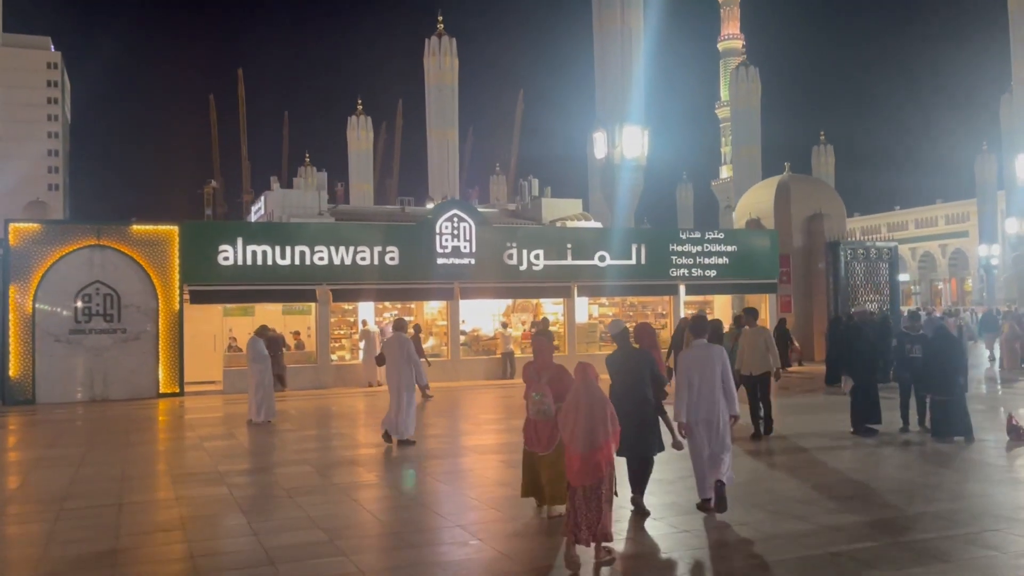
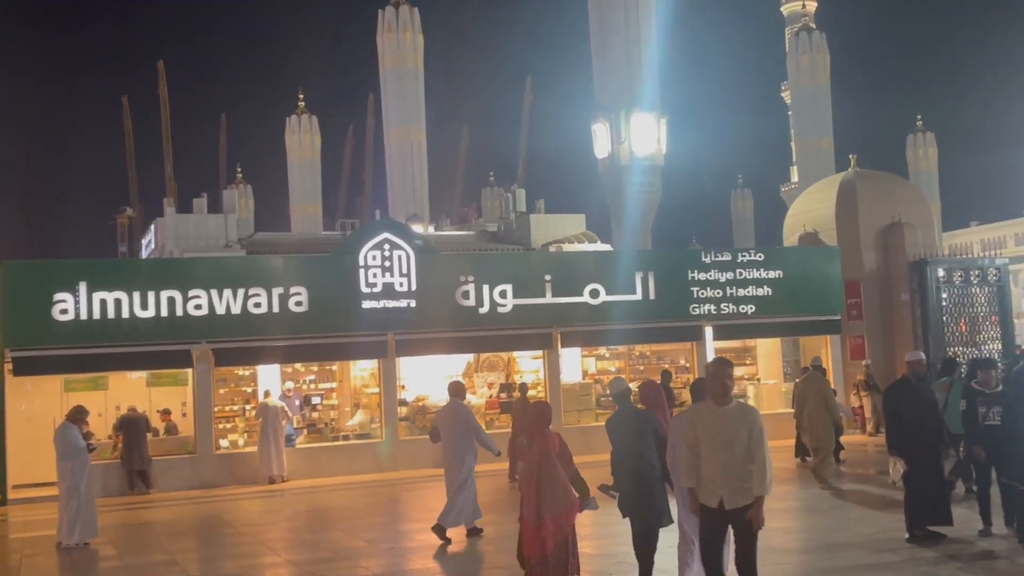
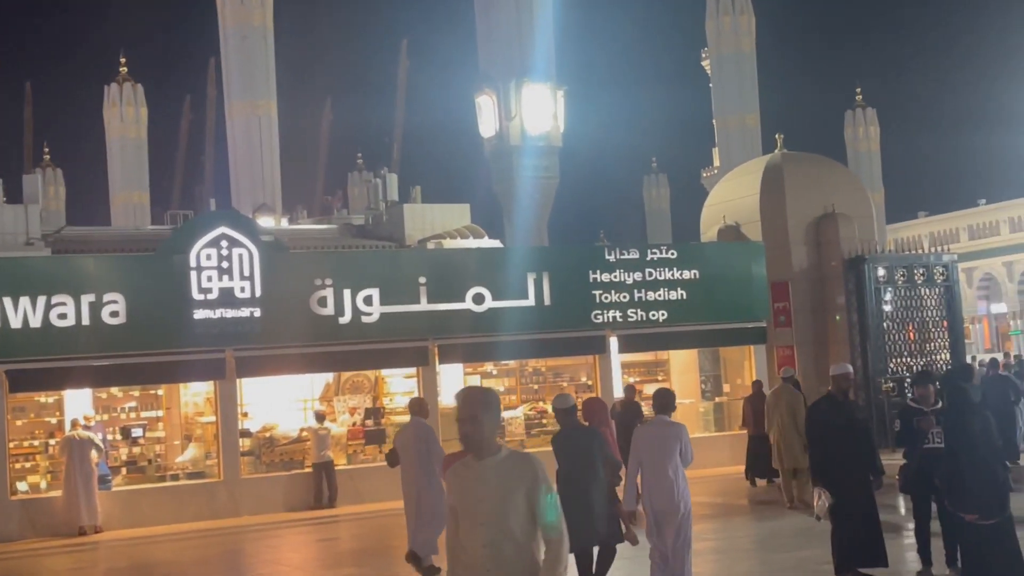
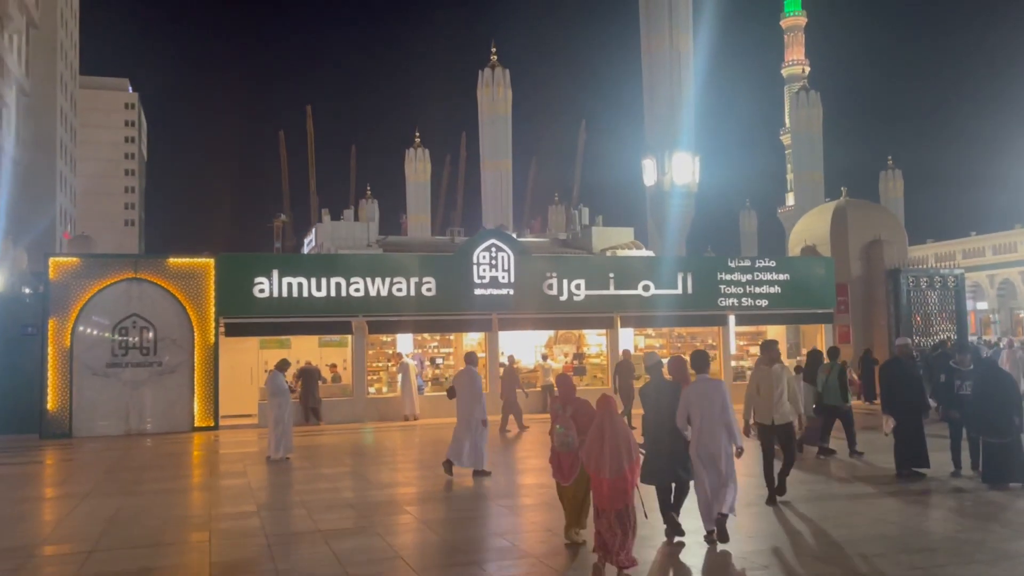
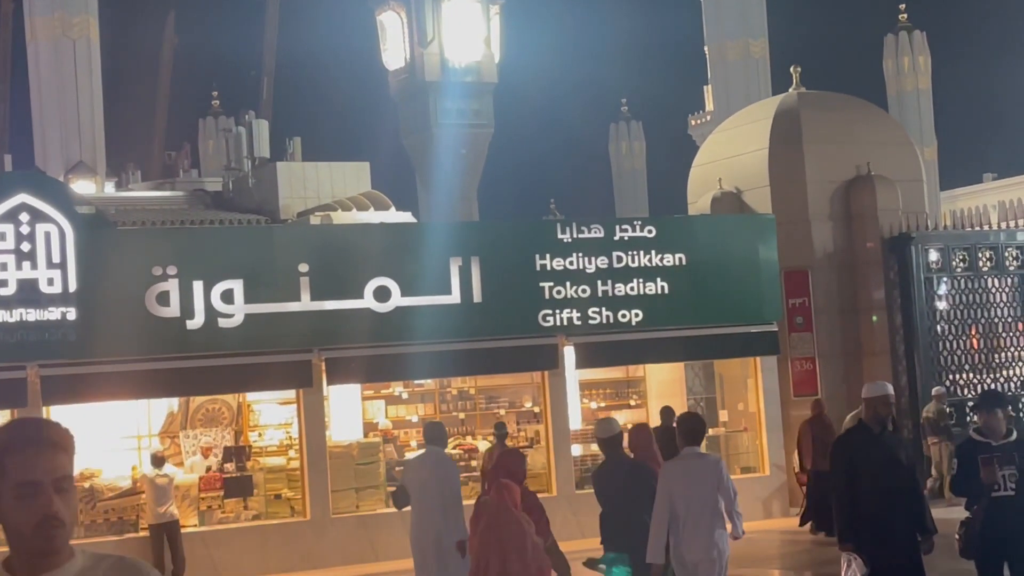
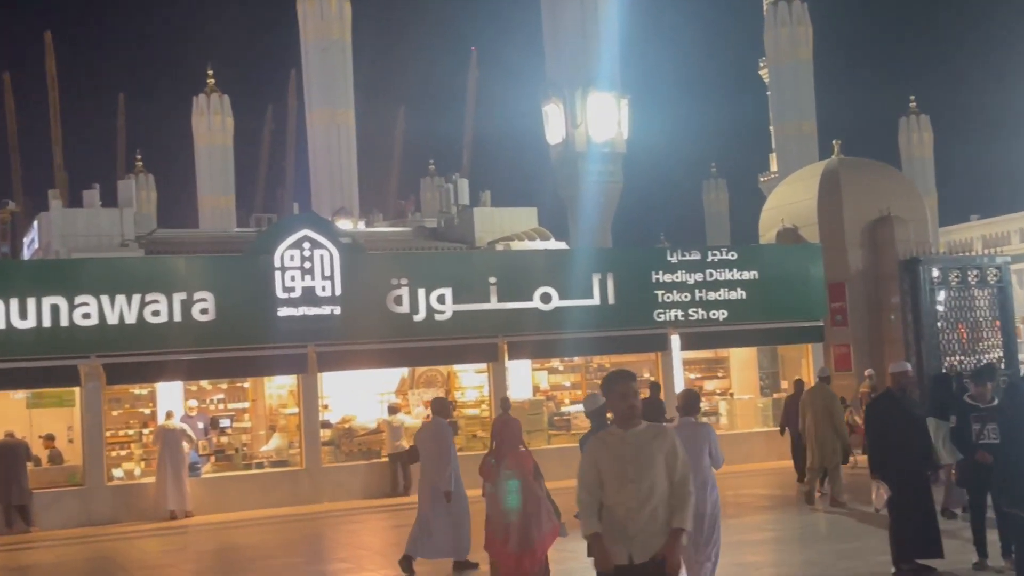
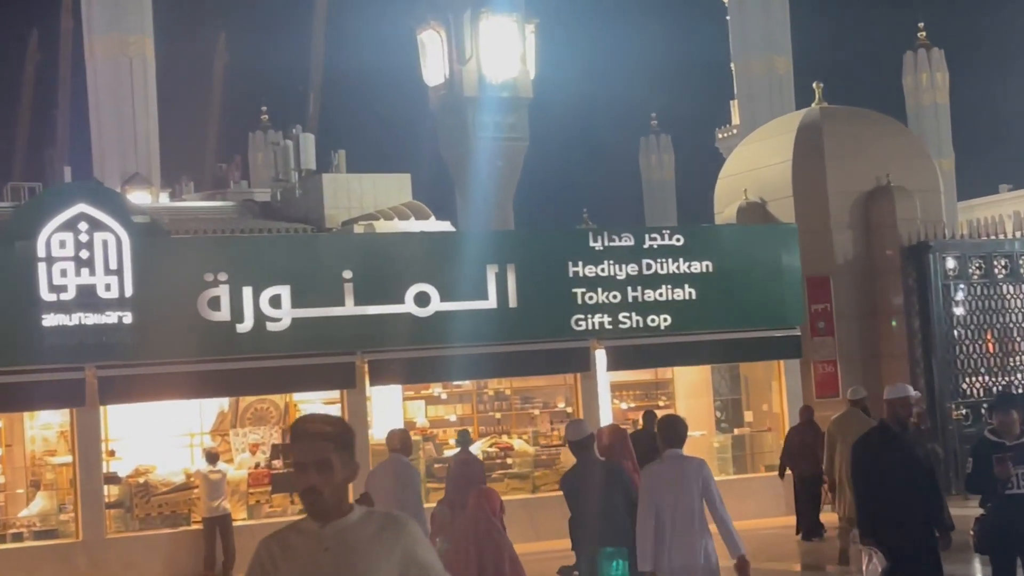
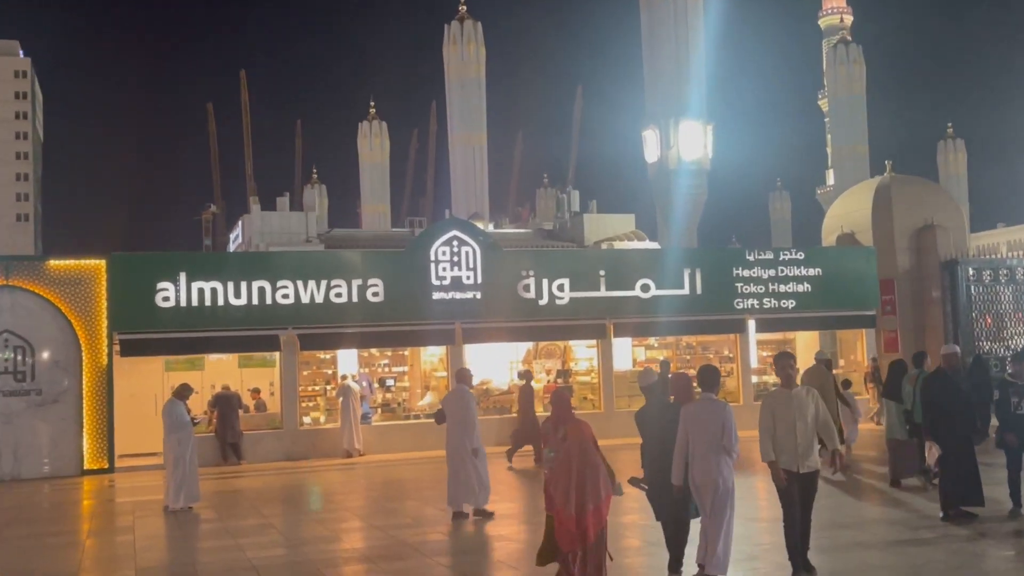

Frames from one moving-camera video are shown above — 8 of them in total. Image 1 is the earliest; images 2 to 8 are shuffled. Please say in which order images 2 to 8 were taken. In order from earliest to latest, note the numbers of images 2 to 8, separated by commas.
4, 8, 2, 6, 3, 7, 5
